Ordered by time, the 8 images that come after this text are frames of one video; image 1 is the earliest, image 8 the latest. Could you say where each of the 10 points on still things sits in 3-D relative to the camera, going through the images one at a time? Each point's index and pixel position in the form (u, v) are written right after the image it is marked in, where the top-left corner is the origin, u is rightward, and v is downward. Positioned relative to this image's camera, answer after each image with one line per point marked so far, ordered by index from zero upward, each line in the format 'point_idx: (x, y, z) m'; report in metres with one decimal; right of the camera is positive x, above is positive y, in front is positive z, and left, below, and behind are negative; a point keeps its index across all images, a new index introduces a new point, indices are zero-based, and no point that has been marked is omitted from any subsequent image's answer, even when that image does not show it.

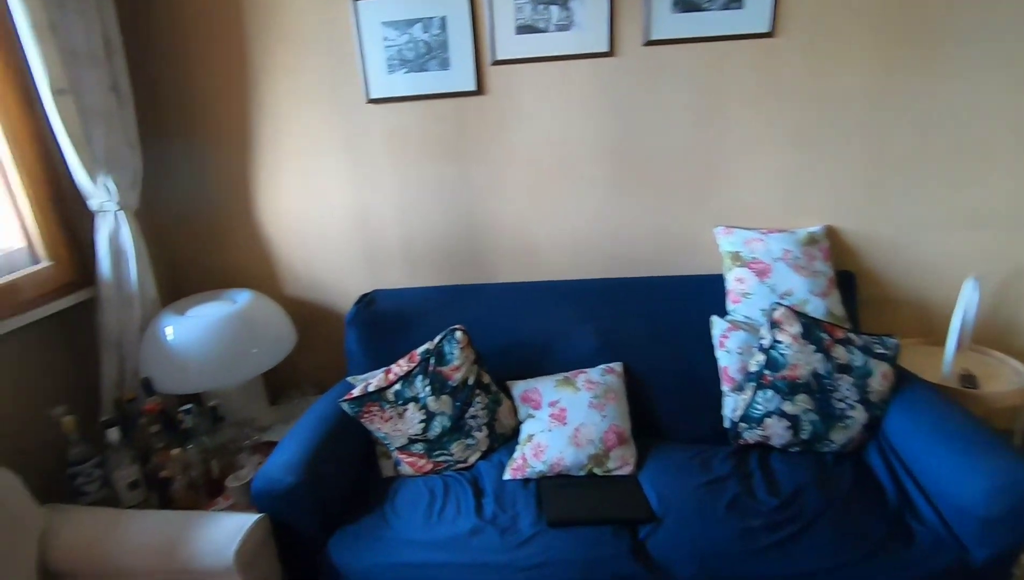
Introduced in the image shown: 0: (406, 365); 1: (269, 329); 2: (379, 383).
0: (-0.4, -0.3, +1.9) m
1: (-1.0, -0.2, +2.2) m
2: (-0.5, -0.3, +1.8) m
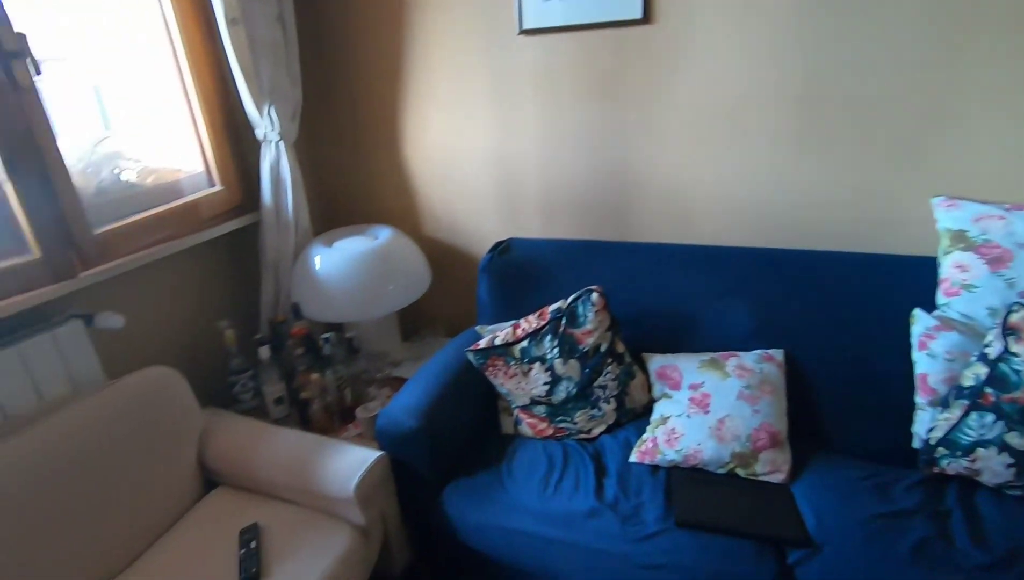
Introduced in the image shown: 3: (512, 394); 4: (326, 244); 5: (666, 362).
0: (+0.1, -0.1, +1.8) m
1: (-0.4, +0.1, +2.2) m
2: (0.0, -0.2, +1.8) m
3: (0.0, -0.3, +1.7) m
4: (-0.8, +0.2, +2.2) m
5: (+0.5, -0.2, +1.7) m
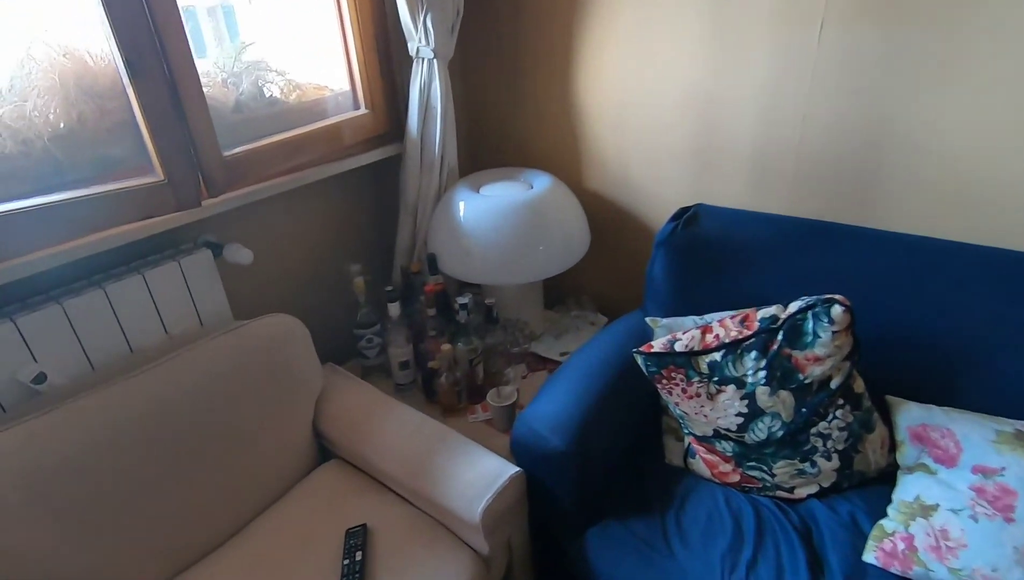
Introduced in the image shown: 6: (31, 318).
0: (+0.5, -0.1, +1.3) m
1: (+0.2, +0.2, +1.8) m
2: (+0.4, -0.1, +1.3) m
3: (+0.4, -0.3, +1.3) m
4: (-0.1, +0.4, +1.9) m
5: (+0.9, -0.3, +1.2) m
6: (-1.1, -0.1, +1.2) m
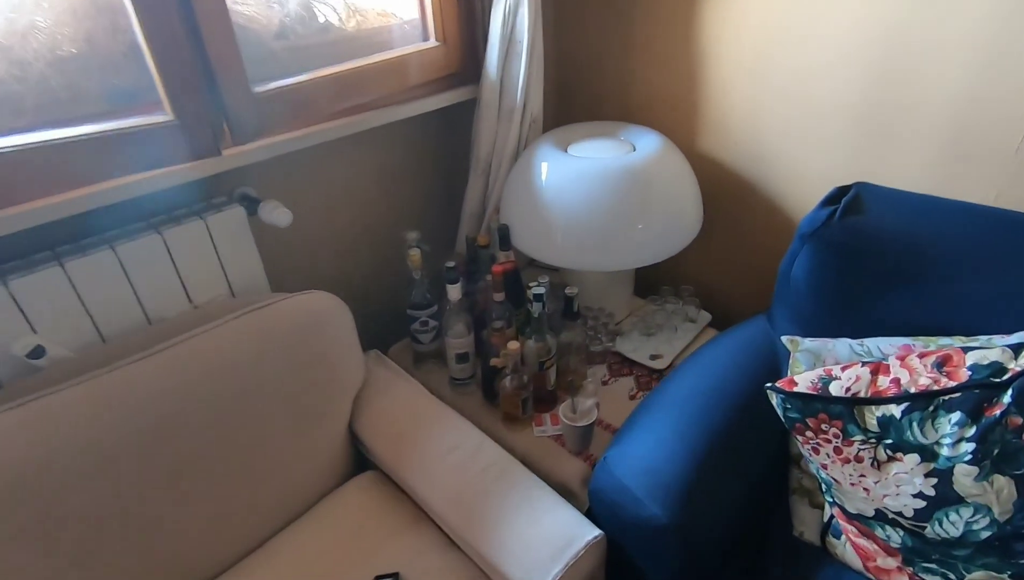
0: (+0.7, -0.1, +0.9) m
1: (+0.4, +0.2, +1.4) m
2: (+0.6, -0.2, +0.9) m
3: (+0.6, -0.4, +1.0) m
4: (+0.1, +0.4, +1.5) m
5: (+1.0, -0.4, +0.8) m
6: (-1.0, 0.0, +1.1) m
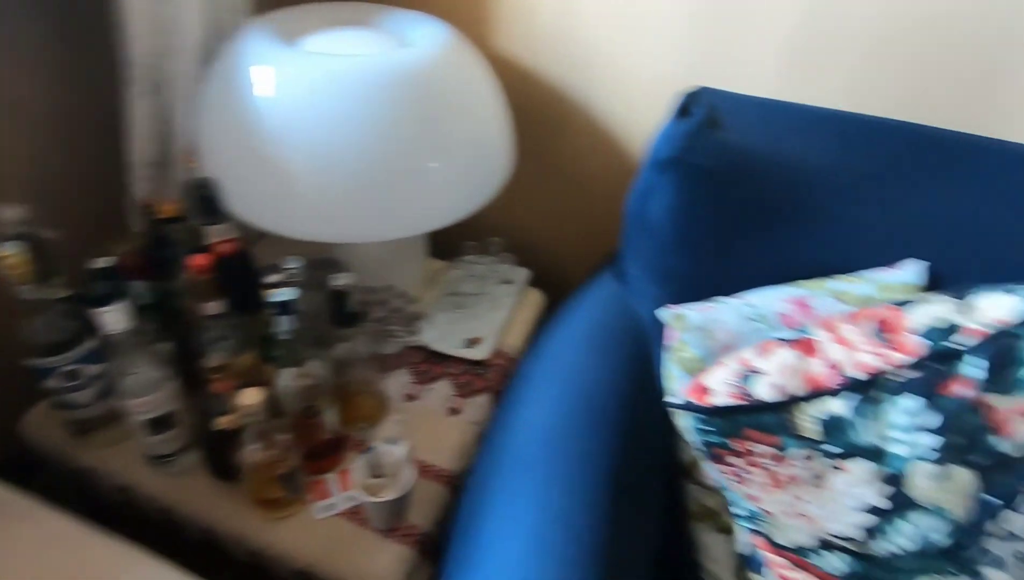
0: (+0.4, -0.1, +0.7) m
1: (-0.1, +0.3, +1.0) m
2: (+0.3, -0.1, +0.6) m
3: (+0.3, -0.3, +0.7) m
4: (-0.4, +0.4, +0.9) m
5: (+0.8, -0.3, +0.7) m
6: (-1.1, -0.2, +0.1) m
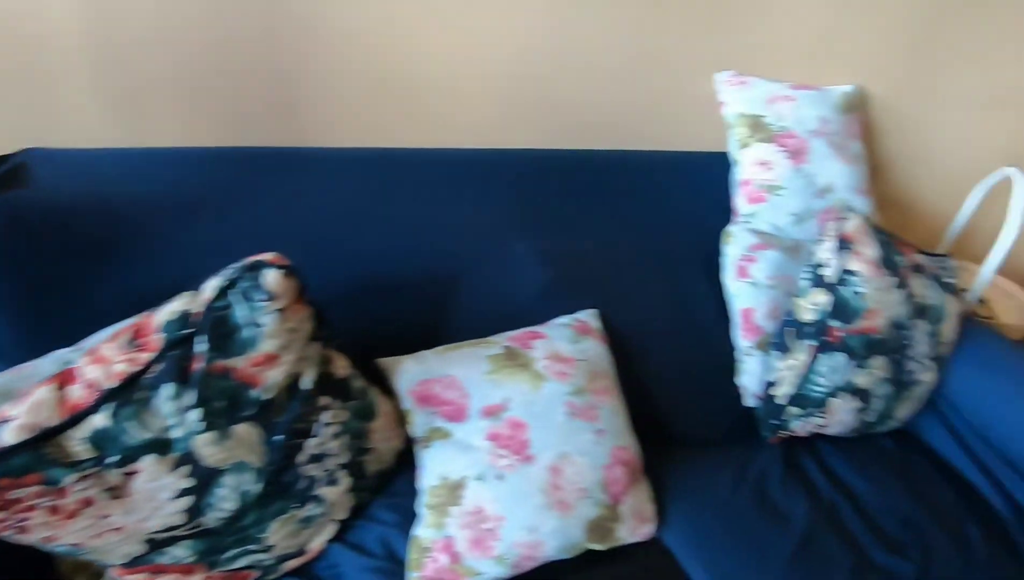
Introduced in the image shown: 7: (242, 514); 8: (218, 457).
0: (-0.5, -0.1, +0.7) m
1: (-1.2, 0.0, +0.7) m
2: (-0.6, -0.2, +0.7) m
3: (-0.6, -0.3, +0.7) m
4: (-1.5, +0.1, +0.5) m
5: (-0.2, -0.1, +0.9) m
6: (-1.5, -0.6, -0.5) m
7: (-0.4, -0.3, +0.8) m
8: (-0.4, -0.2, +0.7) m
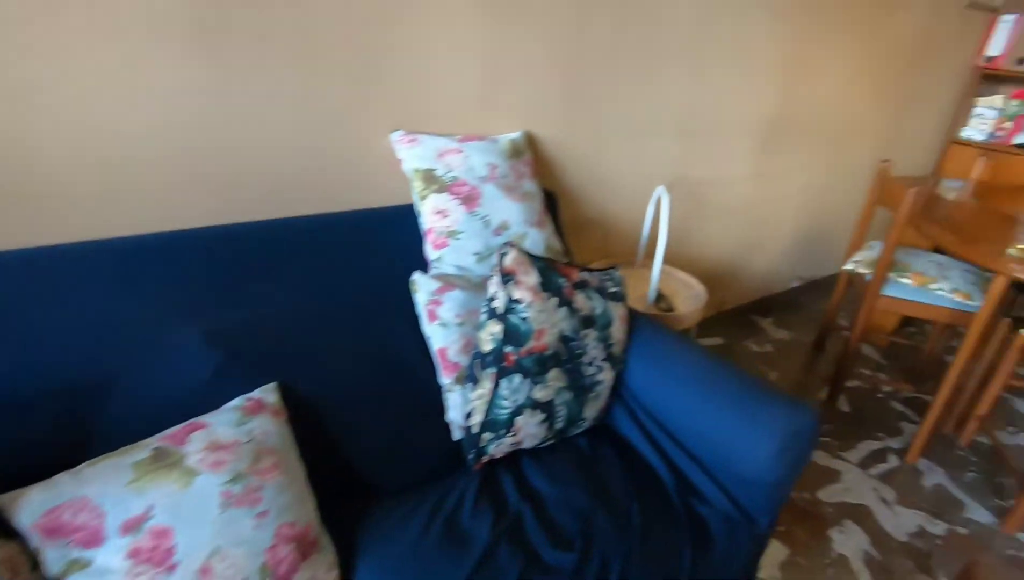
0: (-1.0, -0.3, +0.5) m
1: (-1.7, -0.3, +0.3) m
2: (-1.1, -0.4, +0.4) m
3: (-1.0, -0.6, +0.5) m
4: (-1.9, -0.3, +0.1) m
5: (-0.7, -0.3, +0.8) m
6: (-1.6, -0.9, -1.0) m
7: (-0.9, -0.5, +0.6) m
8: (-0.9, -0.4, +0.6) m
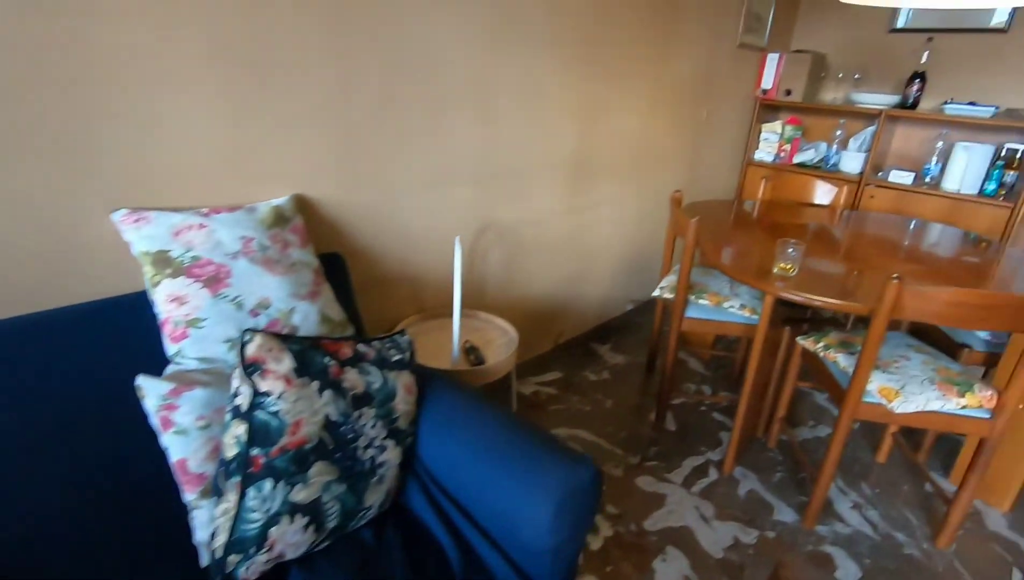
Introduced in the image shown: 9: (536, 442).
0: (-1.4, -0.6, +0.2) m
1: (-2.0, -0.6, -0.1) m
2: (-1.4, -0.6, +0.1) m
3: (-1.3, -0.8, +0.1) m
4: (-2.2, -0.6, -0.4) m
5: (-1.1, -0.6, +0.5) m
6: (-1.5, -1.1, -1.4) m
7: (-1.2, -0.8, +0.3) m
8: (-1.2, -0.7, +0.3) m
9: (+0.1, -0.4, +1.3) m
